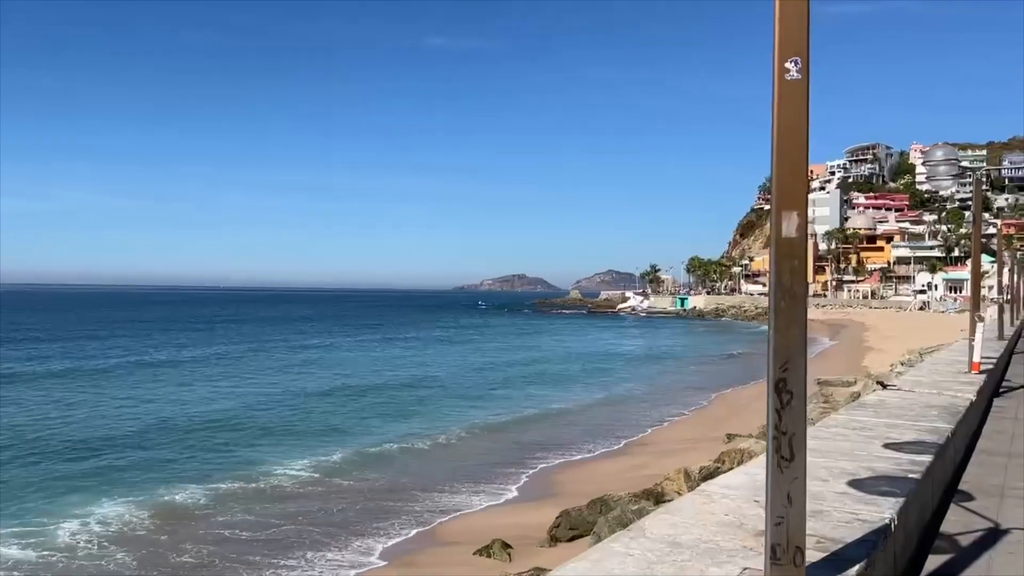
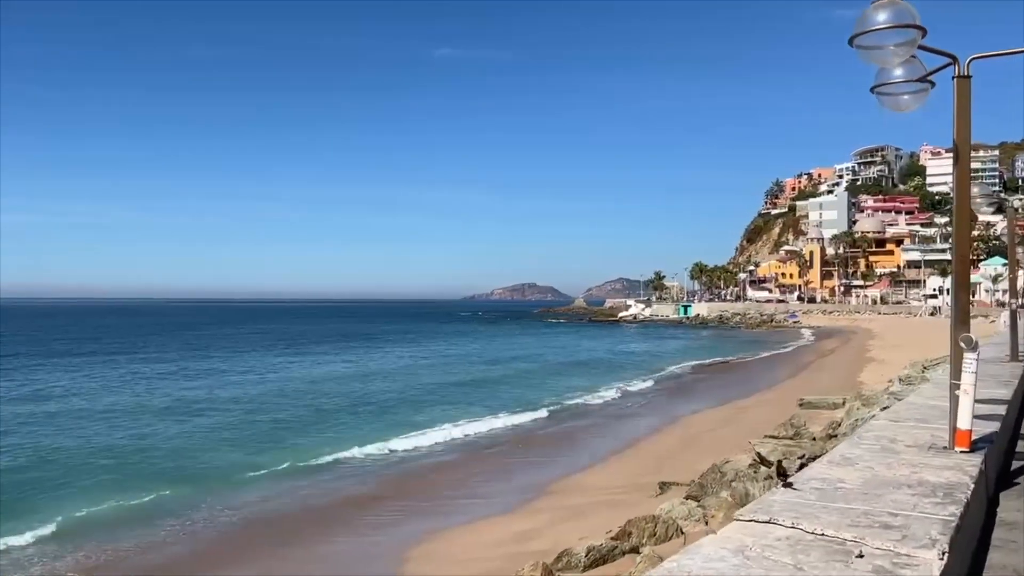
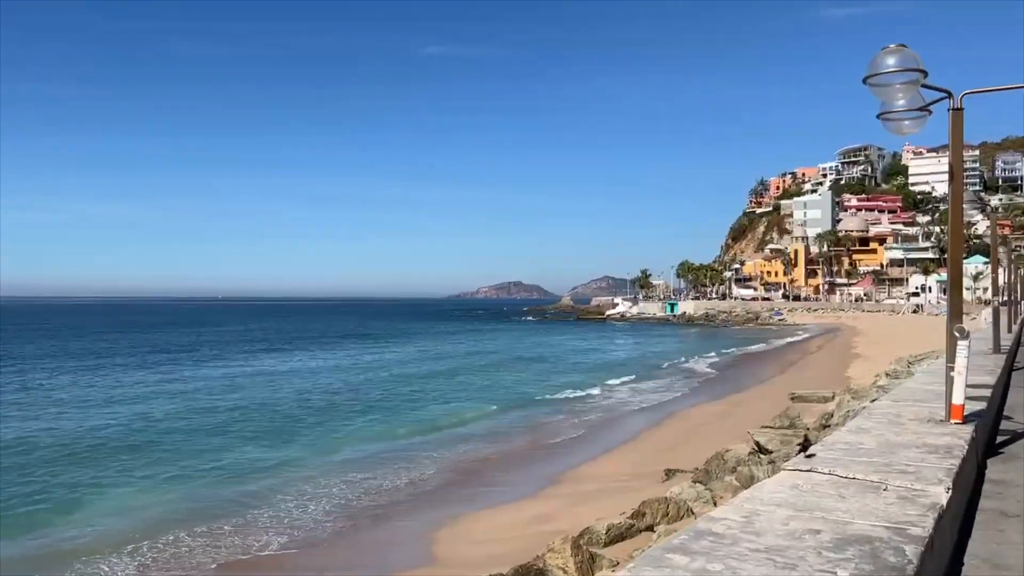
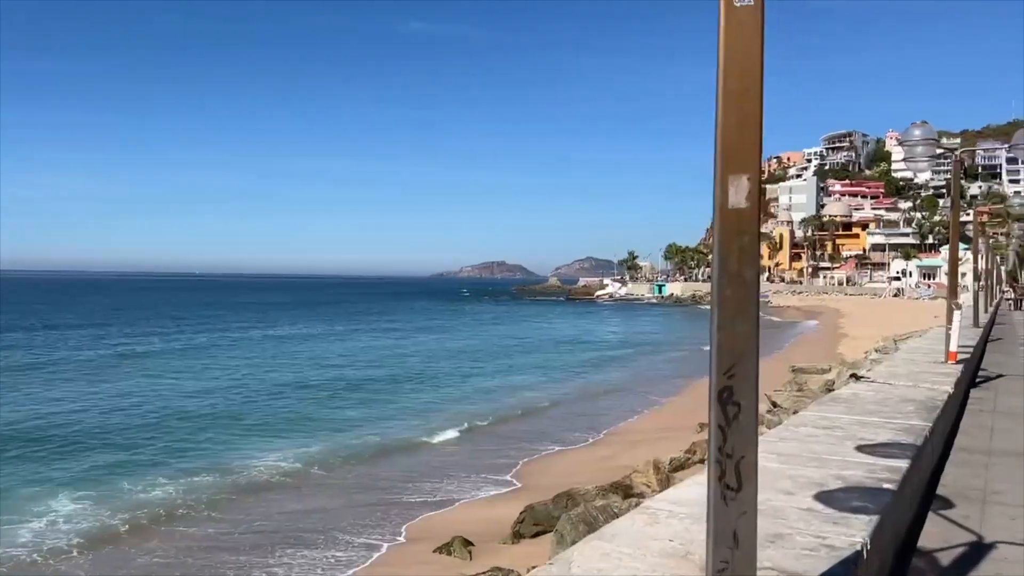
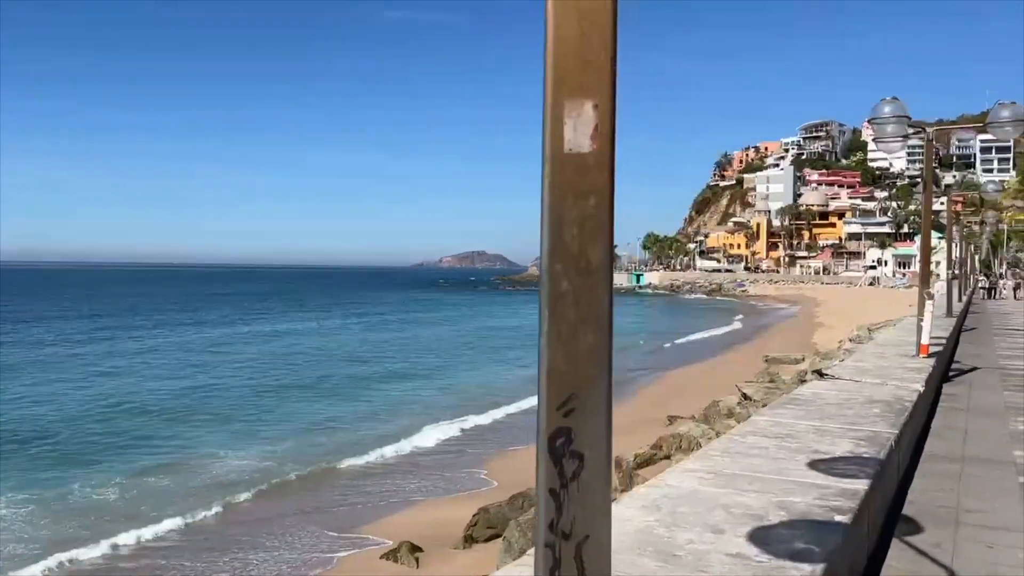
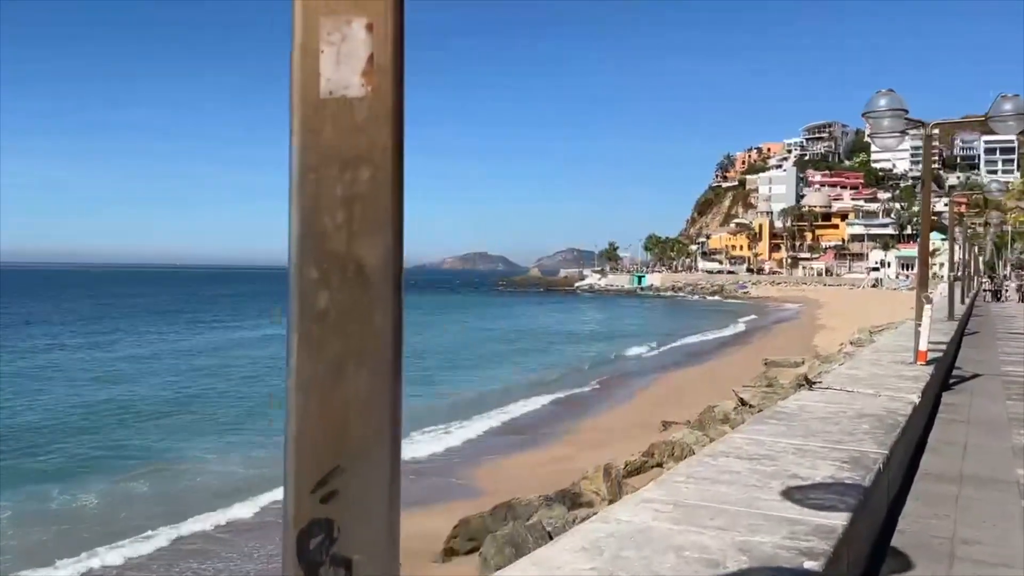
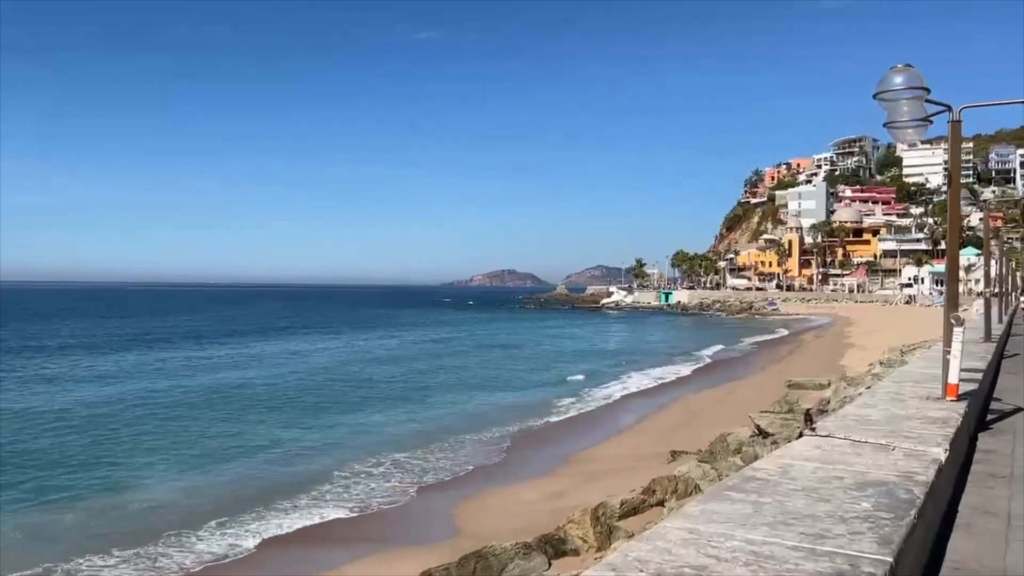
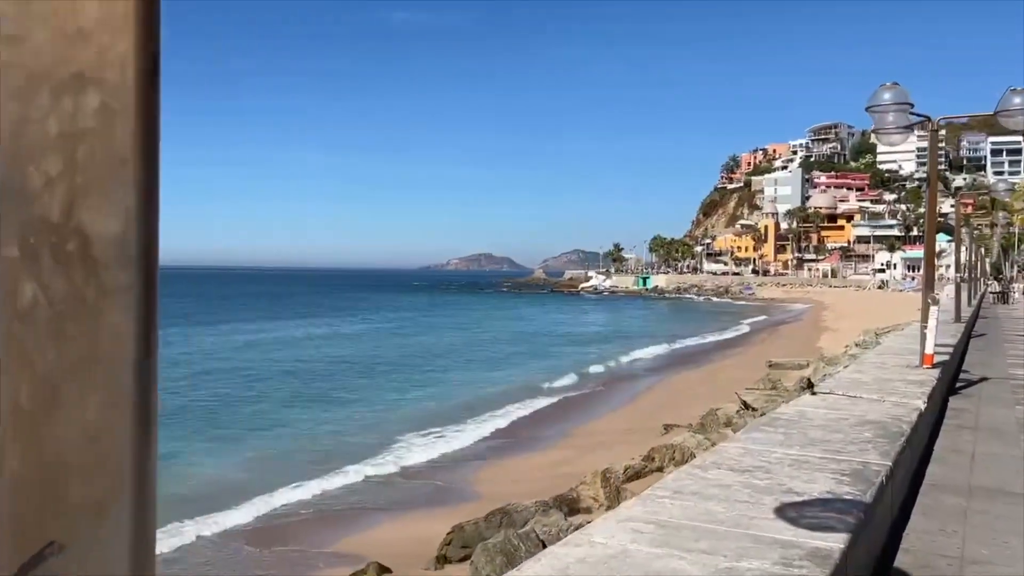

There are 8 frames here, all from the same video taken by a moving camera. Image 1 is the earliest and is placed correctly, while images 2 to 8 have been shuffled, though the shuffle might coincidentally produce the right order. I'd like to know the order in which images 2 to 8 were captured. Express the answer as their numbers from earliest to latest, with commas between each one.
4, 5, 6, 8, 7, 3, 2
